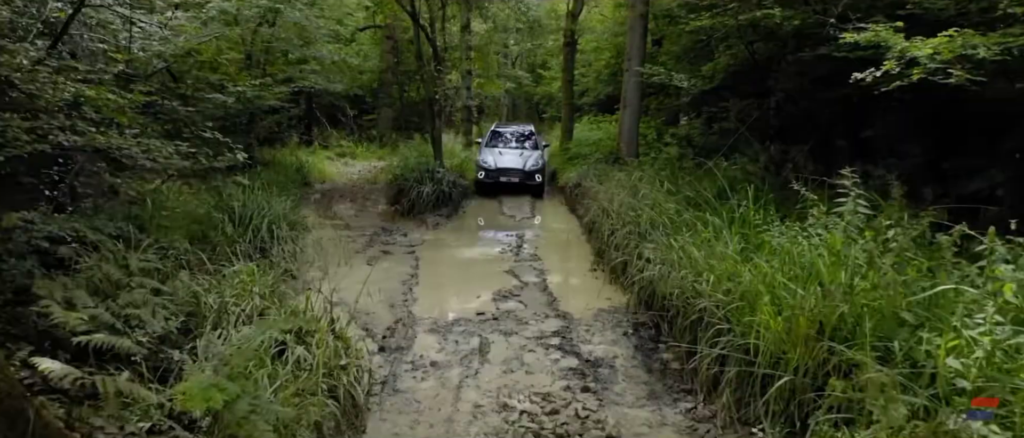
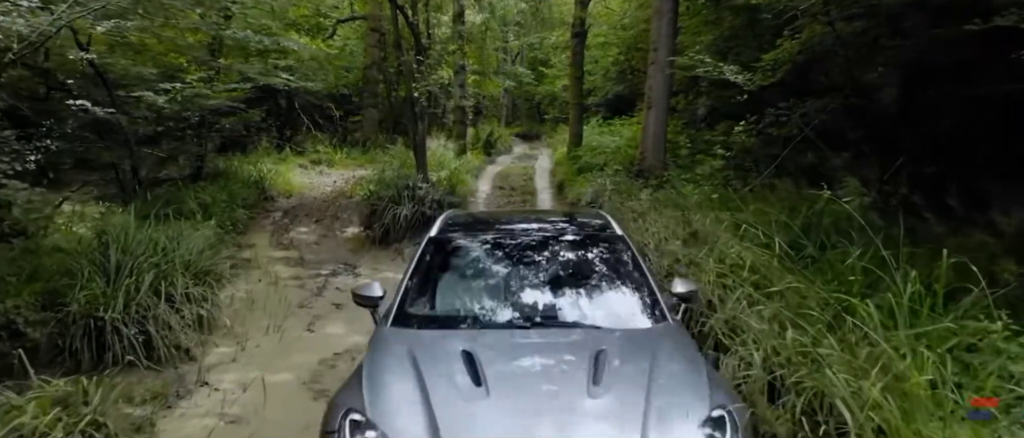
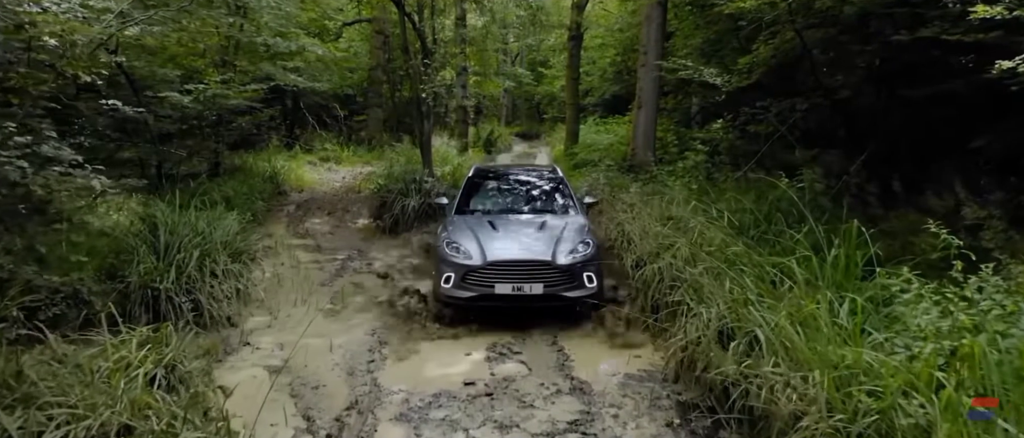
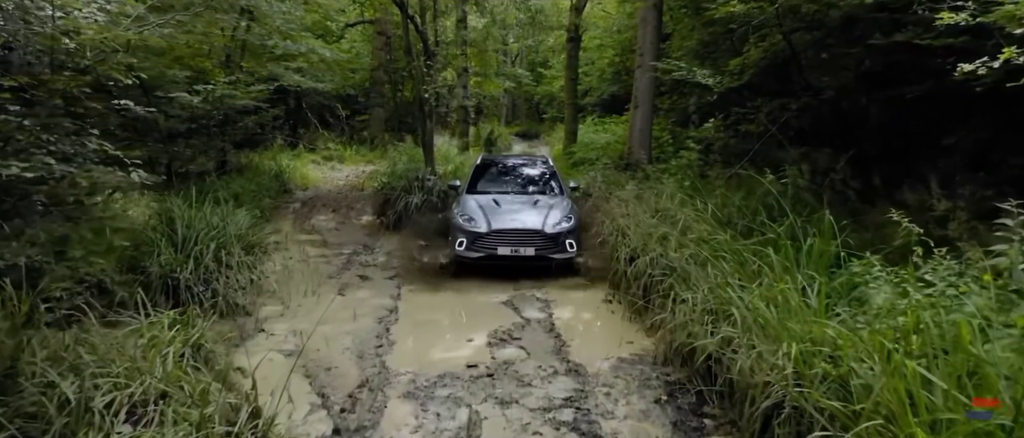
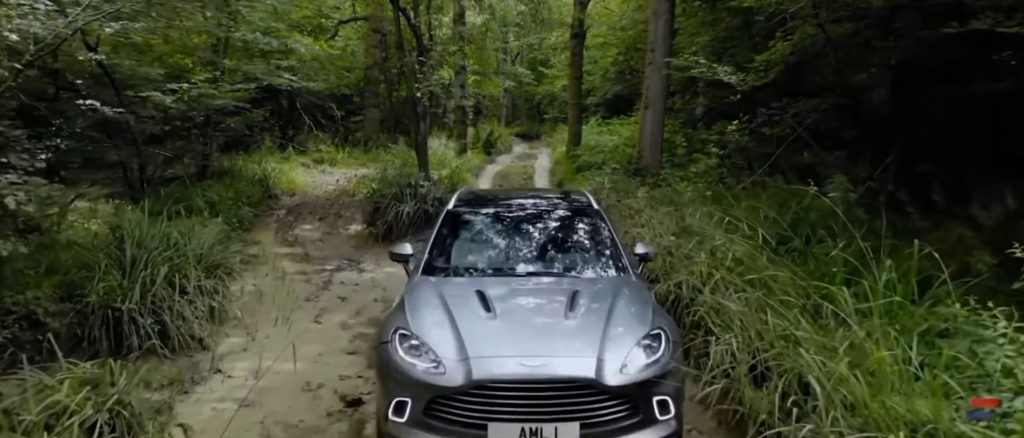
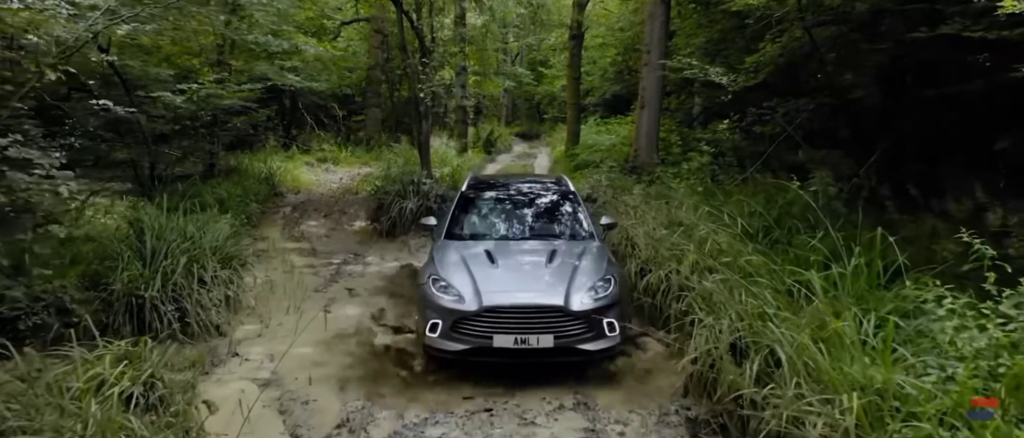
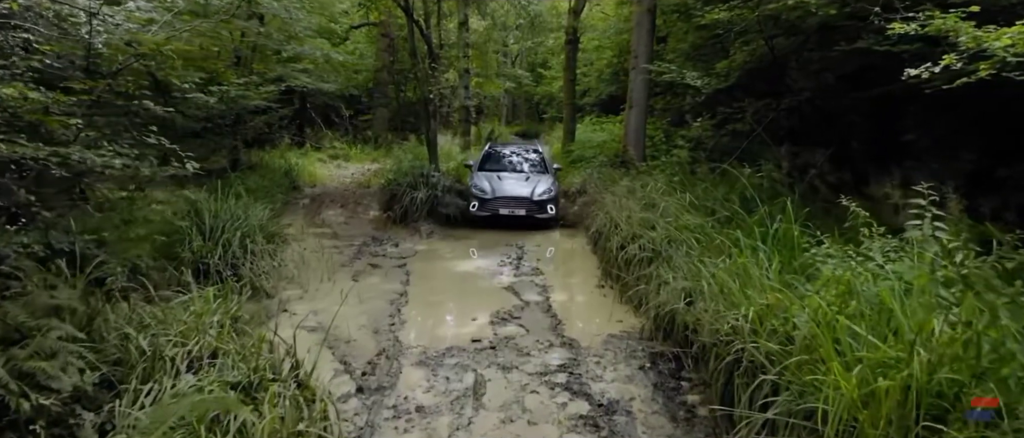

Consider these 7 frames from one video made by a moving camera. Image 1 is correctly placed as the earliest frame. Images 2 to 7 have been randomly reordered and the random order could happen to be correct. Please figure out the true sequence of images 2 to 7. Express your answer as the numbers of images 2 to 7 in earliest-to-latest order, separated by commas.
7, 4, 3, 6, 5, 2
